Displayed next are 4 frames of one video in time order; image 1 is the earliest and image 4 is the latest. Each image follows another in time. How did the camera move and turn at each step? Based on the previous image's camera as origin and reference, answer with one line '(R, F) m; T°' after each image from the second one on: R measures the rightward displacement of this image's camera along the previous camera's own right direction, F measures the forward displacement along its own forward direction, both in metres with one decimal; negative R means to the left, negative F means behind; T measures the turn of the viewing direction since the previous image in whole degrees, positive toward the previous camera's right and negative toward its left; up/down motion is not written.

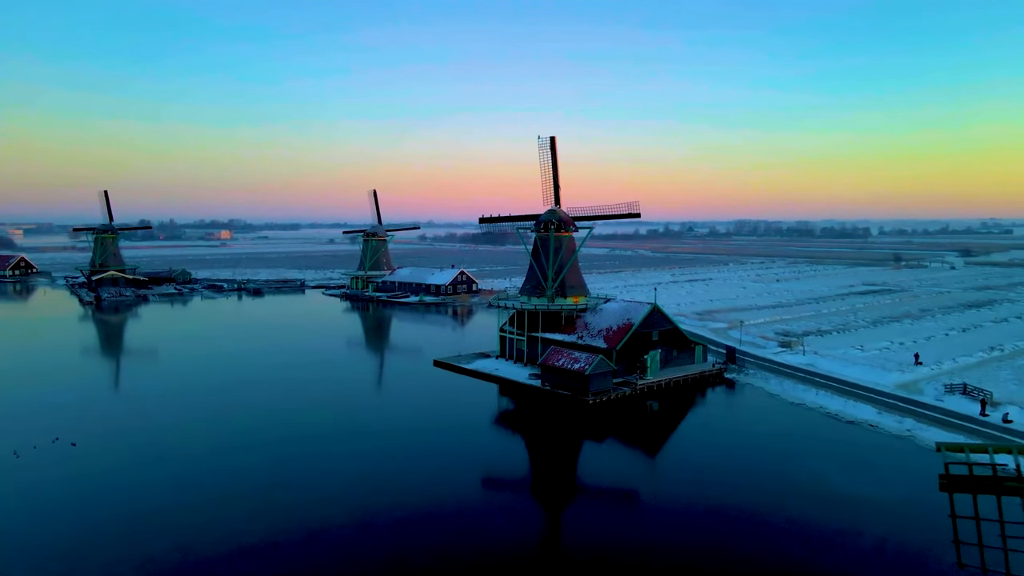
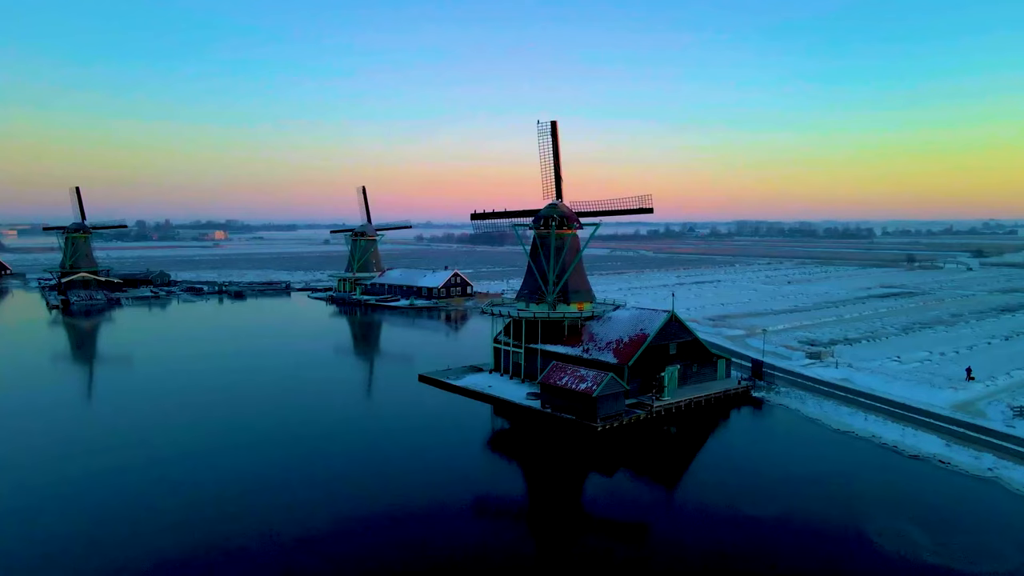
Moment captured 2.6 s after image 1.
(+0.1, +2.0) m; 0°
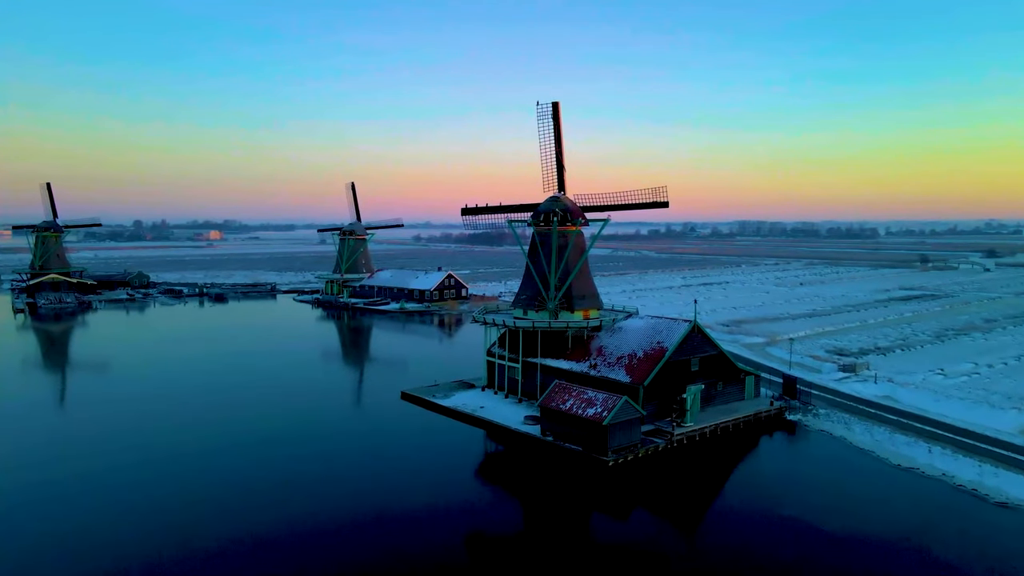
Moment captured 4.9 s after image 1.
(+0.1, +1.8) m; 0°
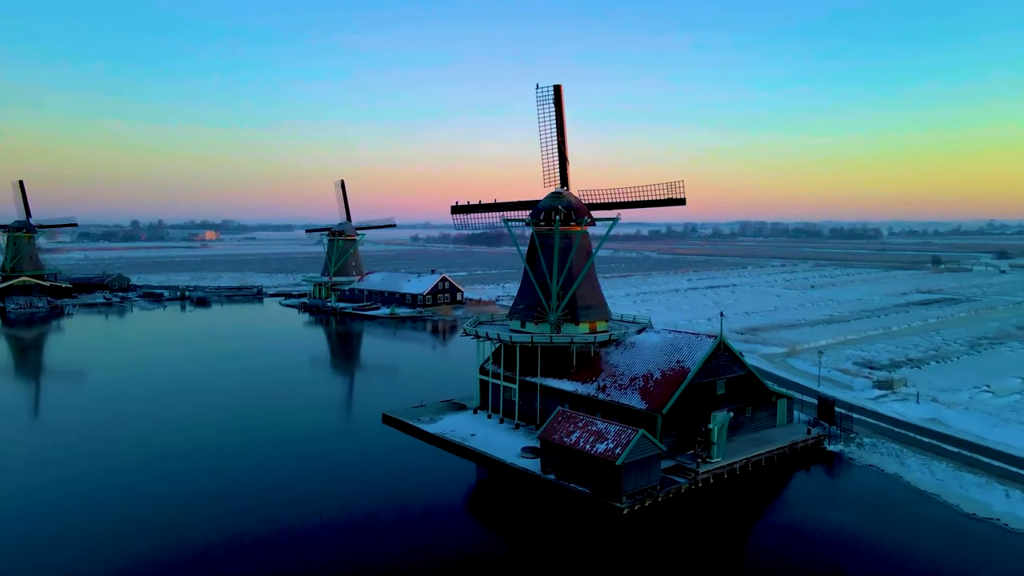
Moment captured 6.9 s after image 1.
(+0.1, +1.6) m; 0°
